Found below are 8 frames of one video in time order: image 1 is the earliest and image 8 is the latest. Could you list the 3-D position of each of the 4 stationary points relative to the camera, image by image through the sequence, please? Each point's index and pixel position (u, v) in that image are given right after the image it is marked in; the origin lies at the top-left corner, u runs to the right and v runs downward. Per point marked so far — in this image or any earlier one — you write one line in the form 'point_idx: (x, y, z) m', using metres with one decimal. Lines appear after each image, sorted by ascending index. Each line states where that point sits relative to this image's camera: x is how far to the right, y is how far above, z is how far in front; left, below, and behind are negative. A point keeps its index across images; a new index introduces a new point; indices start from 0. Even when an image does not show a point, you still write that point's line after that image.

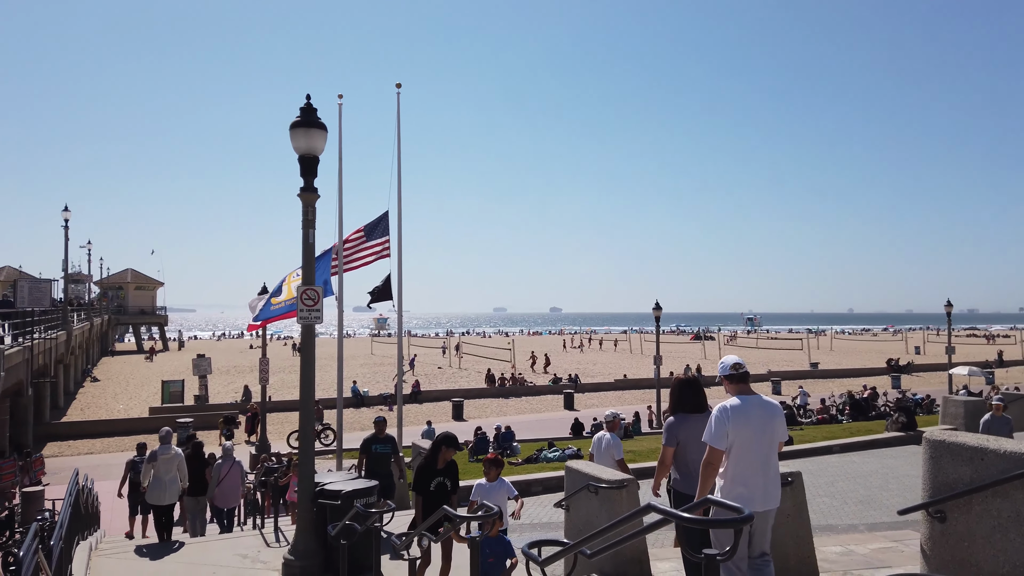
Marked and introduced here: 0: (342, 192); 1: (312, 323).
0: (-3.9, +2.2, +17.1) m
1: (-2.3, -0.4, +8.5) m
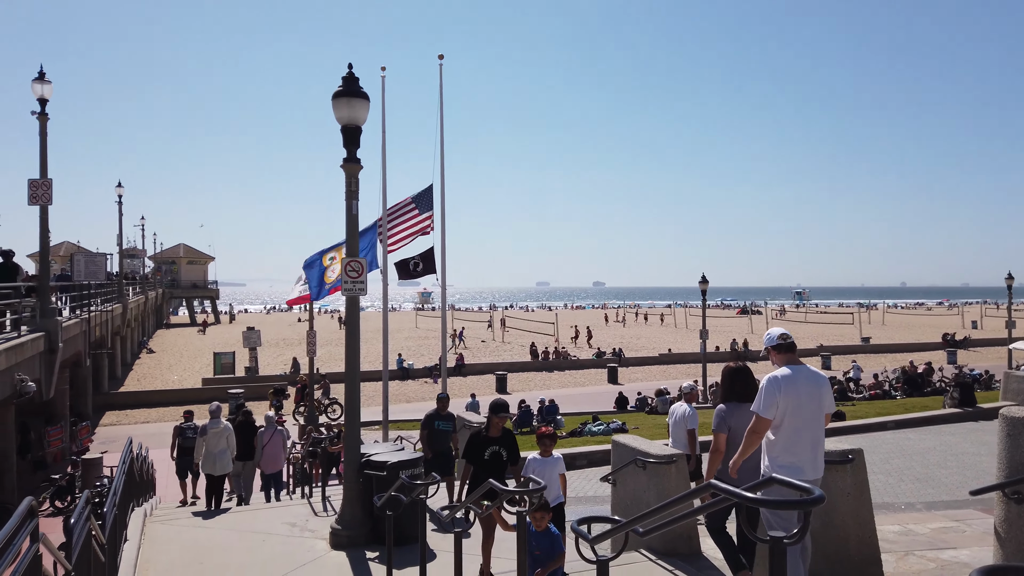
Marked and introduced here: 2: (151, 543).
0: (-2.9, +2.8, +17.1) m
1: (-1.8, -0.1, +8.4) m
2: (-4.0, -2.8, +8.2) m
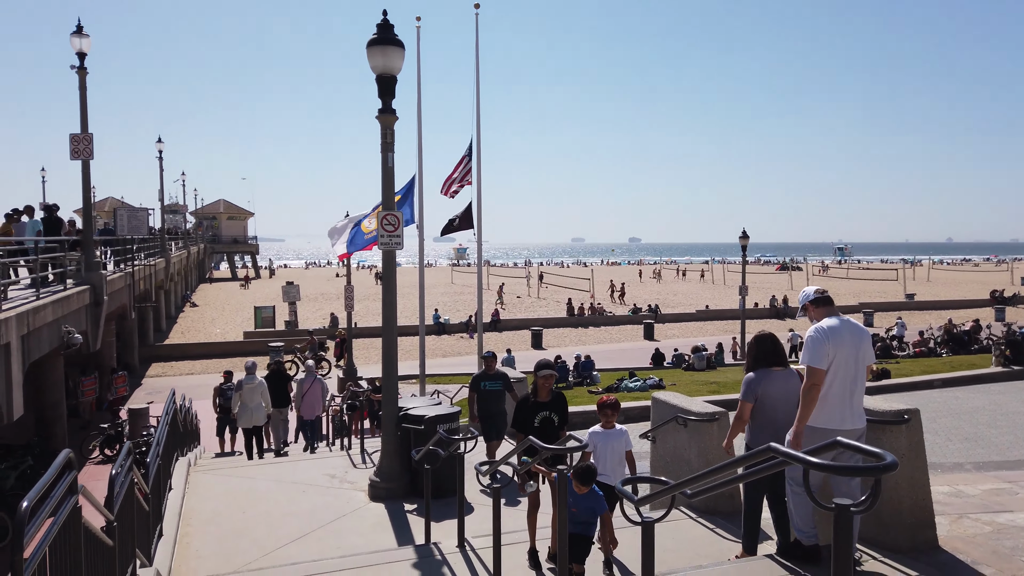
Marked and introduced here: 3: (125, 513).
0: (-2.1, +3.8, +16.8) m
1: (-1.3, +0.4, +8.3) m
2: (-3.6, -2.3, +8.4) m
3: (-2.4, -1.4, +4.7) m
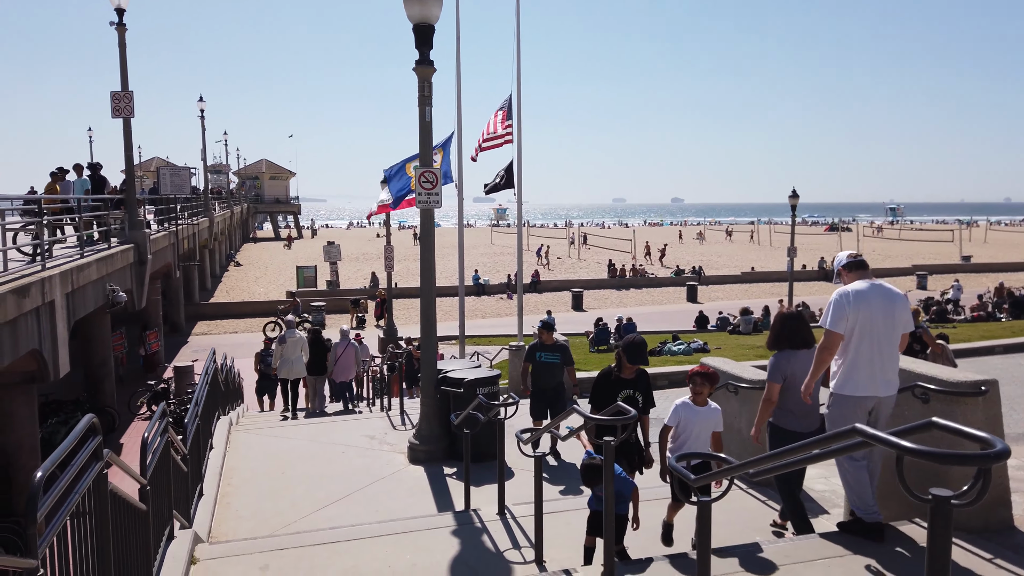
0: (-1.1, +4.7, +16.4) m
1: (-0.9, +0.9, +8.1) m
2: (-3.1, -1.8, +8.4) m
3: (-2.1, -1.1, +4.6) m
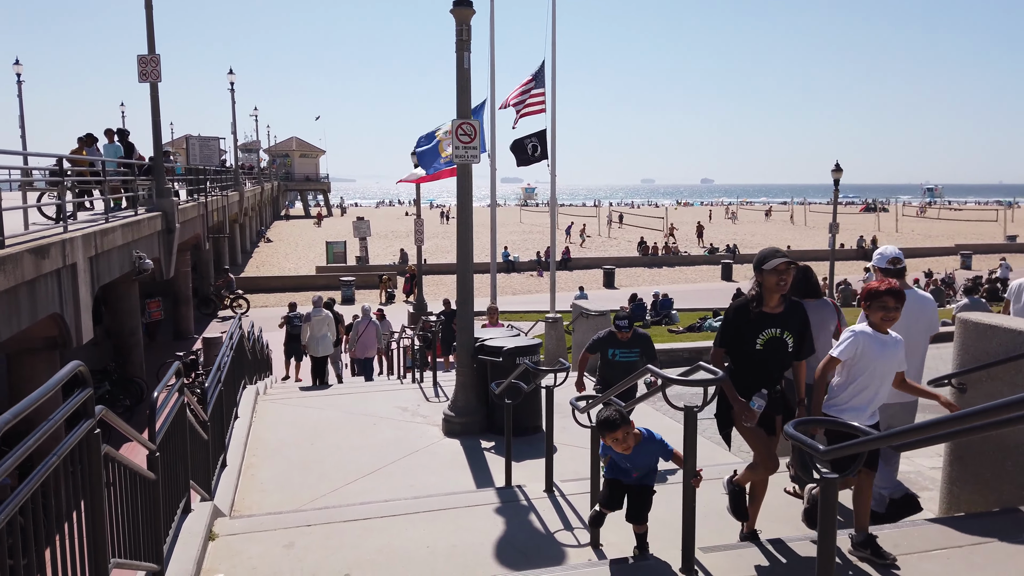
0: (-0.4, +5.3, +15.8) m
1: (-0.4, +1.3, +7.5) m
2: (-2.7, -1.4, +8.0) m
3: (-1.9, -0.8, +4.1) m
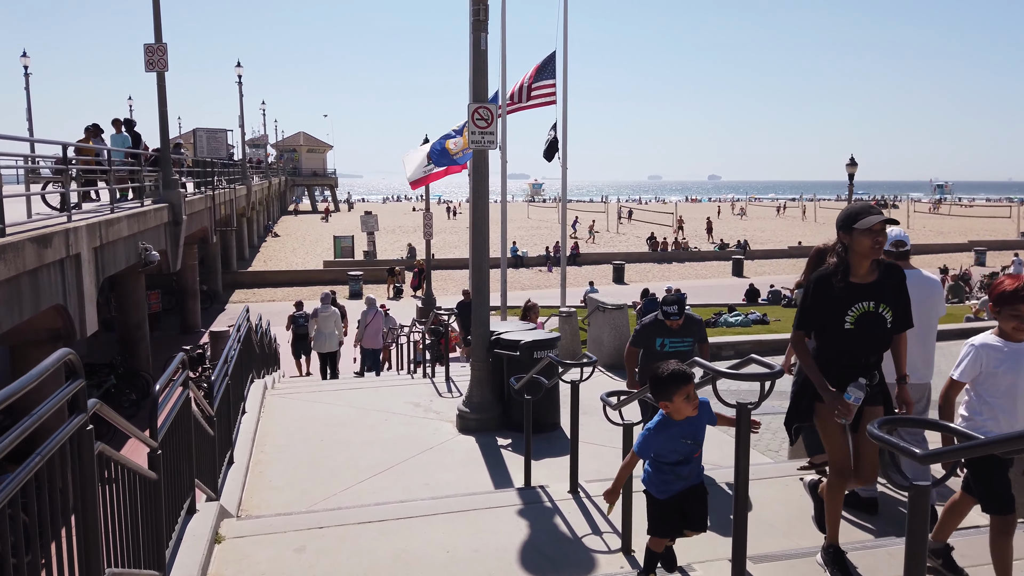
0: (-0.1, +5.4, +15.5) m
1: (-0.3, +1.3, +7.2) m
2: (-2.5, -1.3, +7.7) m
3: (-1.7, -0.8, +3.8) m
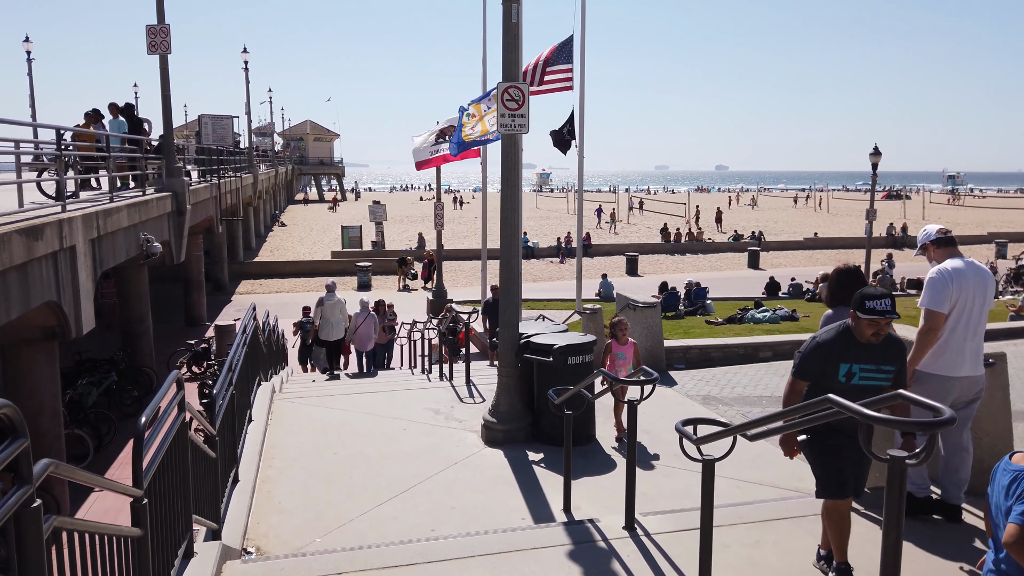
0: (+0.3, +5.6, +14.7) m
1: (0.0, +1.4, +6.6) m
2: (-2.2, -1.3, +7.1) m
3: (-1.5, -0.8, +3.2) m
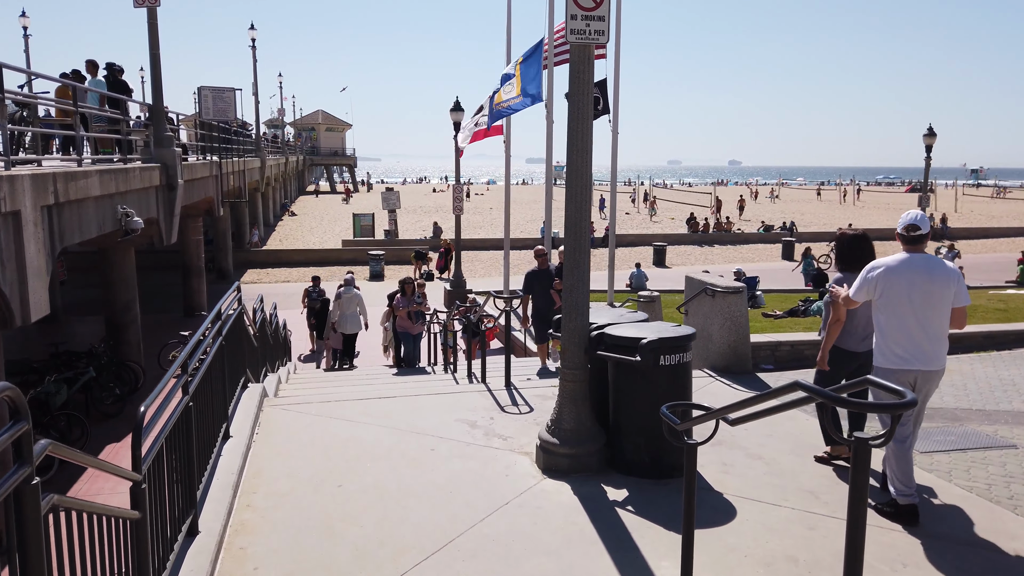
0: (+0.9, +5.8, +12.9) m
1: (+0.5, +1.5, +4.8) m
2: (-1.8, -1.1, +5.4) m
3: (-1.1, -0.6, +1.5) m
